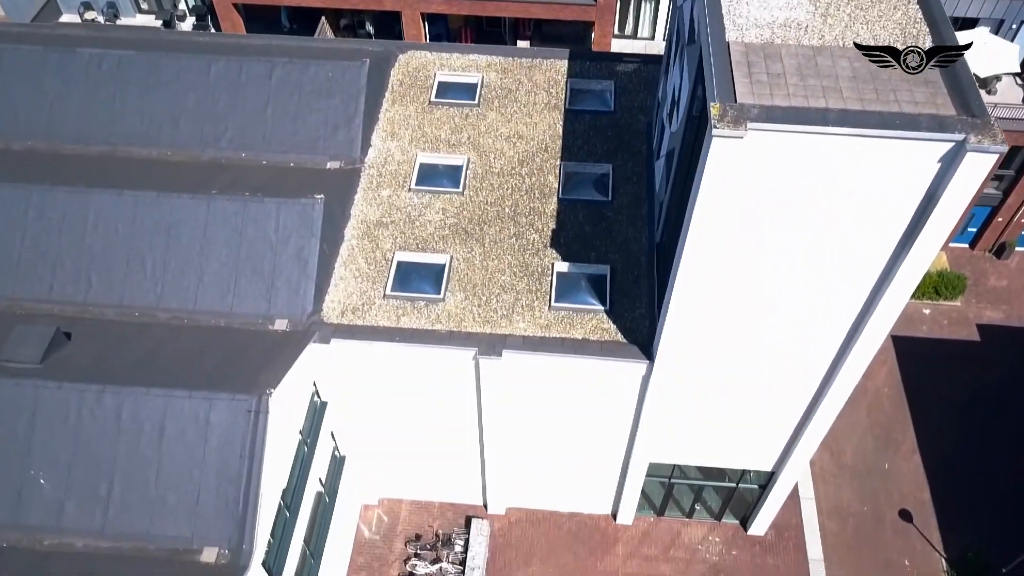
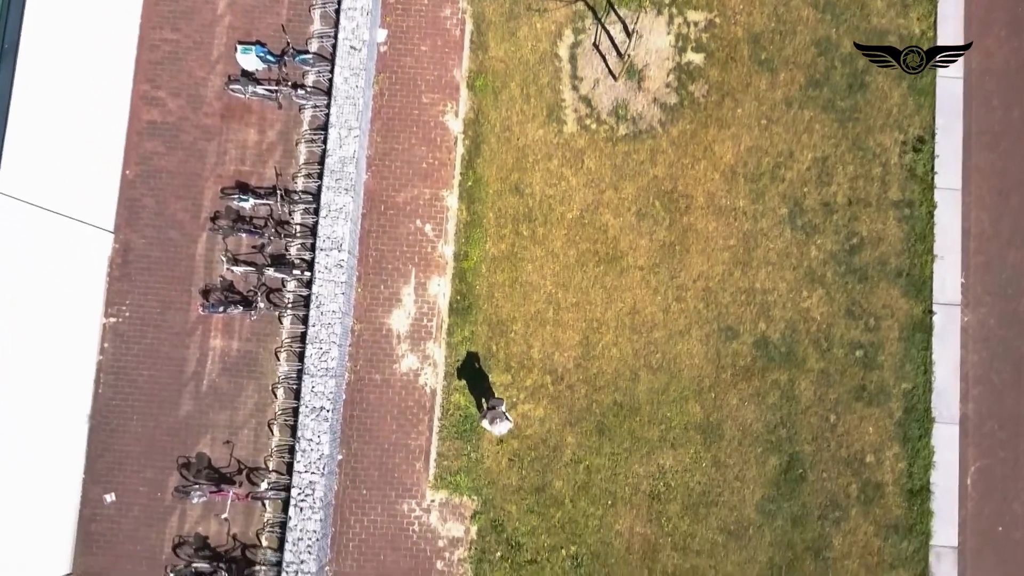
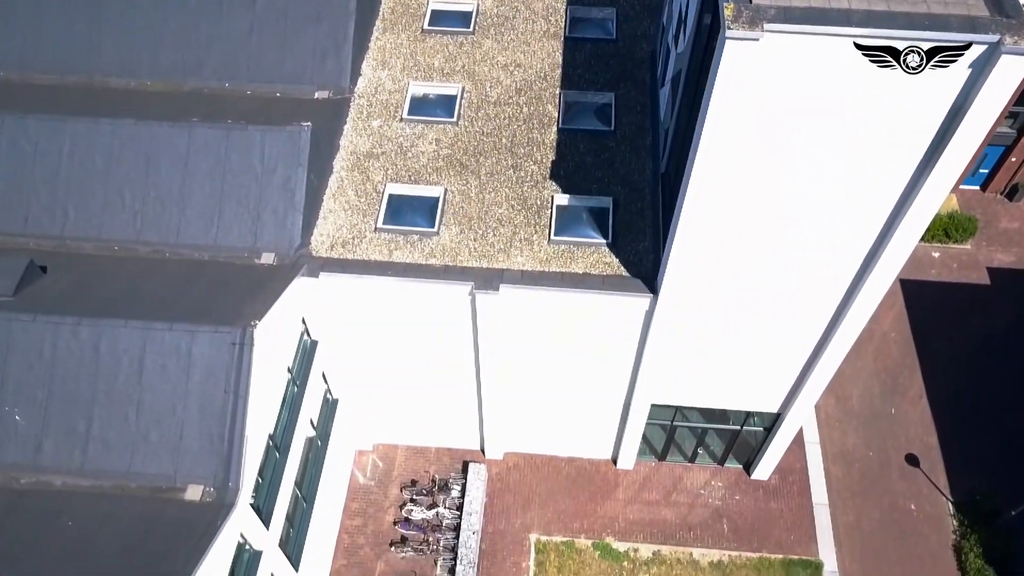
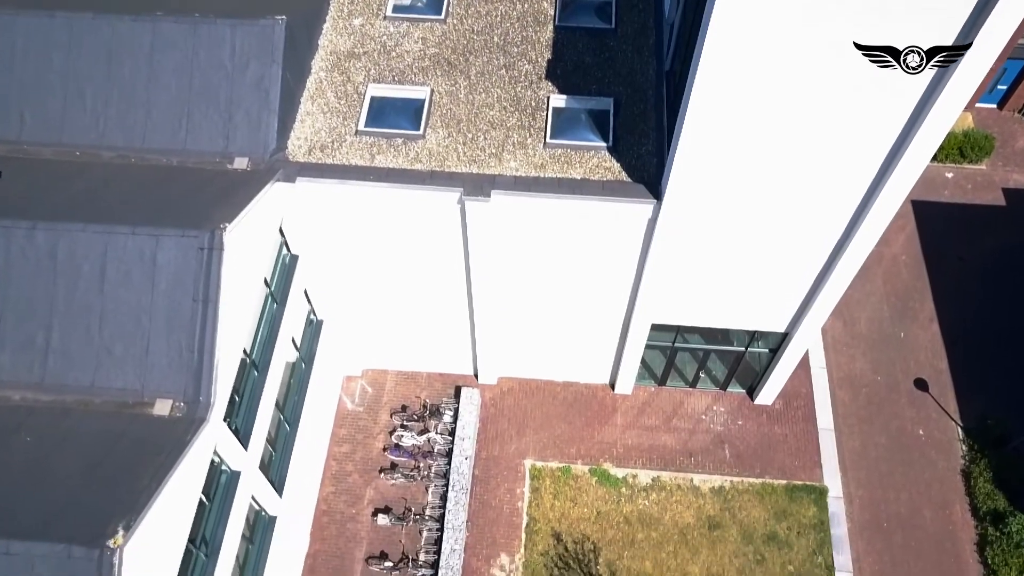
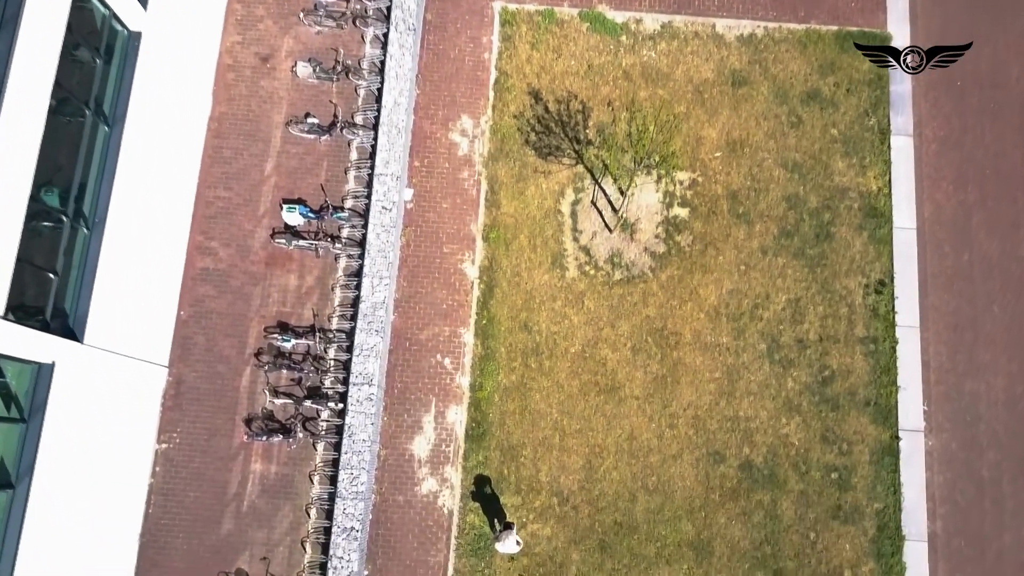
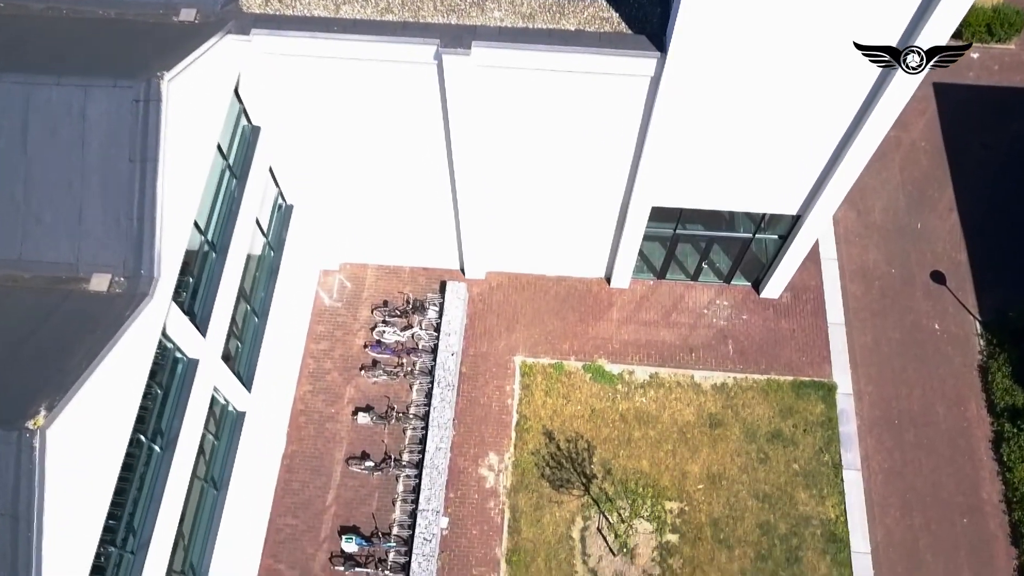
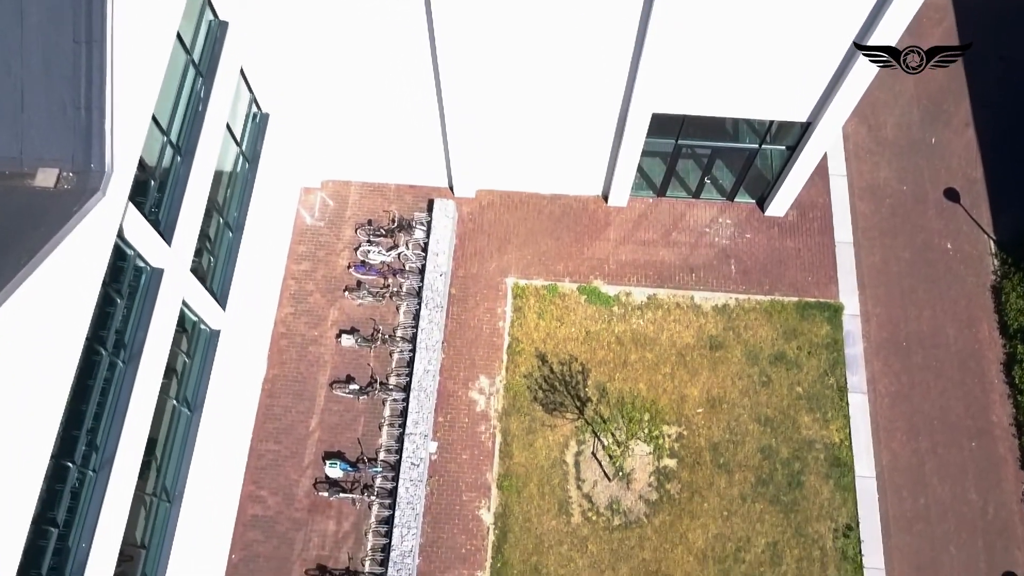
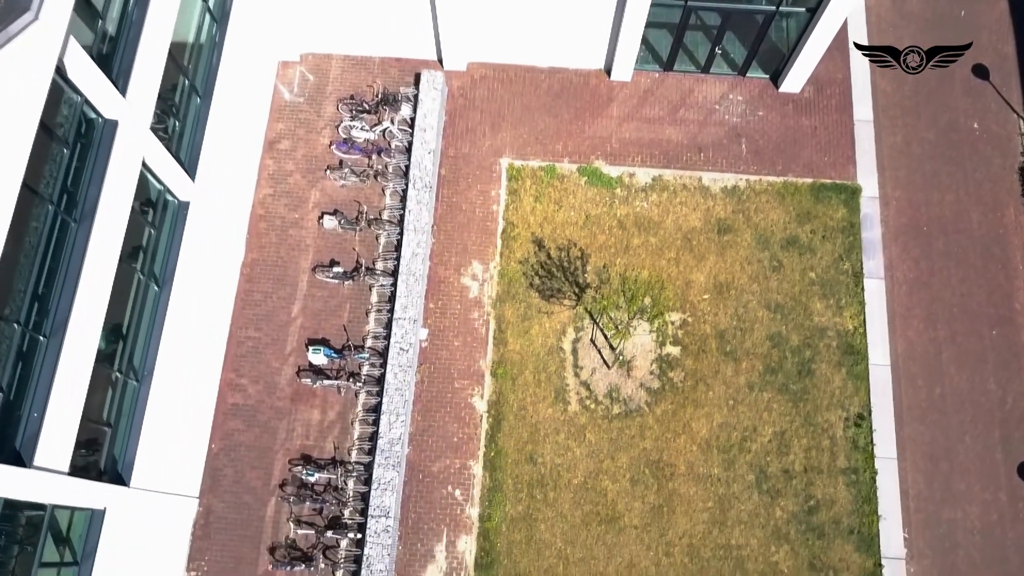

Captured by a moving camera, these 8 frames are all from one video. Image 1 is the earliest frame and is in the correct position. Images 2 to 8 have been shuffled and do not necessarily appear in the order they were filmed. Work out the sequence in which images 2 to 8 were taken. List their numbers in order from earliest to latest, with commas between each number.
3, 4, 6, 7, 8, 5, 2
